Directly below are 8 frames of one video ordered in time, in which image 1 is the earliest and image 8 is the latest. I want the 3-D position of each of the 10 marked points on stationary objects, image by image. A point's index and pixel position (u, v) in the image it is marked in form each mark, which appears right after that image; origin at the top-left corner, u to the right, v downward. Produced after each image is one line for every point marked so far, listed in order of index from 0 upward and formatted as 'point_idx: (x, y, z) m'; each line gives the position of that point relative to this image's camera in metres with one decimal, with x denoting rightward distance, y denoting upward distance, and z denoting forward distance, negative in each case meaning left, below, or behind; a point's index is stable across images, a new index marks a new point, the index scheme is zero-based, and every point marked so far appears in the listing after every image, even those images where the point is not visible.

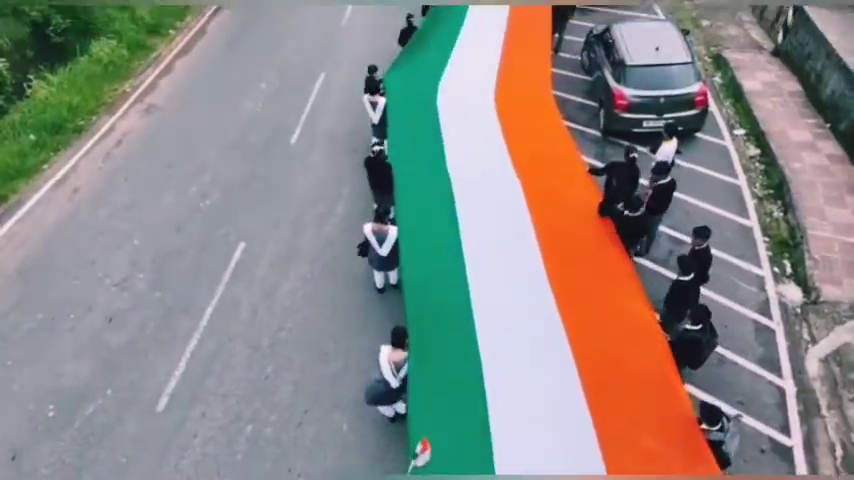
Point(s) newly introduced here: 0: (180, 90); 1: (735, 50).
0: (-4.2, +2.5, +12.8) m
1: (+4.8, +3.0, +11.8) m
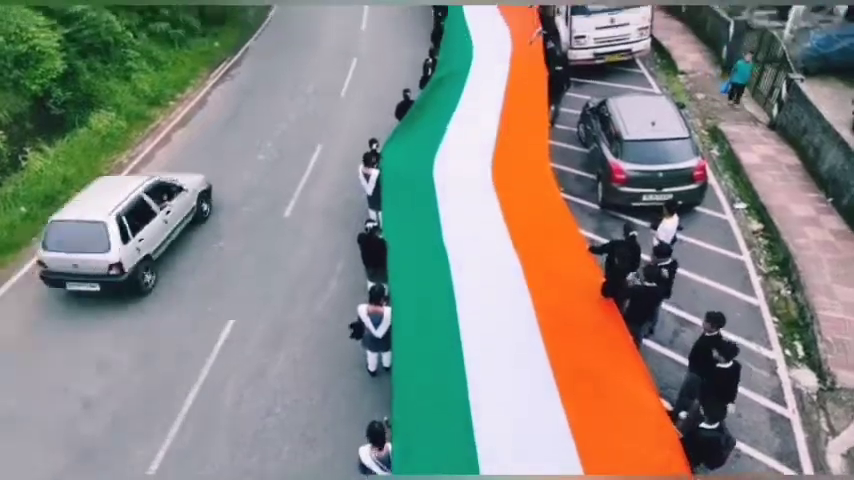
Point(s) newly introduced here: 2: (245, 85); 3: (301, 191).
0: (-4.2, +1.3, +12.7) m
1: (+4.7, +1.8, +11.9) m
2: (-3.9, +3.4, +16.4) m
3: (-1.9, +0.7, +11.4) m
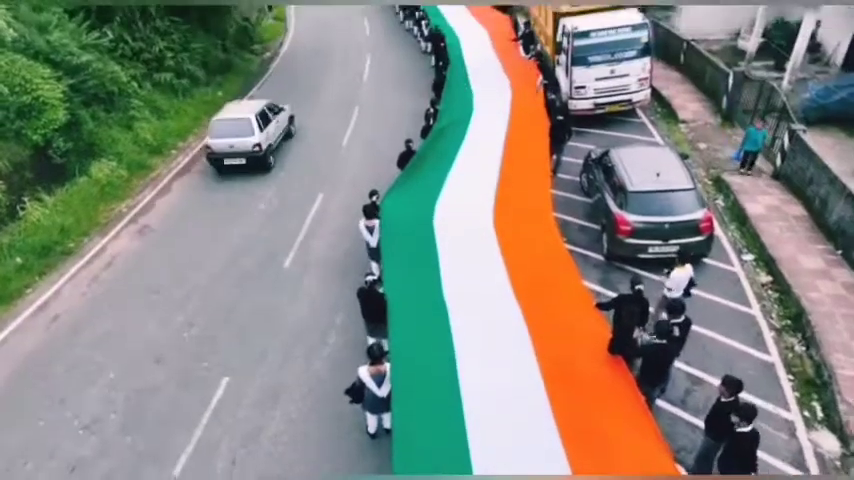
0: (-4.2, +0.5, +12.6) m
1: (+4.8, +1.0, +11.8) m
2: (-3.9, +2.3, +16.4) m
3: (-1.9, 0.0, +11.3) m
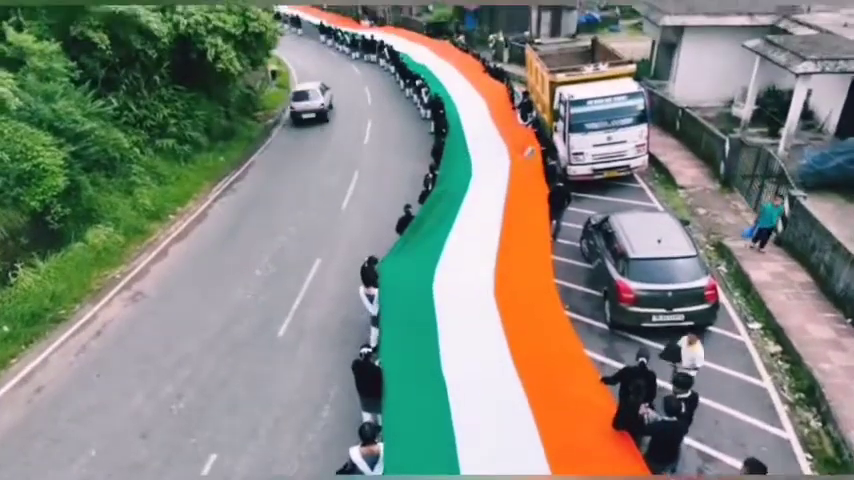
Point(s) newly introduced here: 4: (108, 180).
0: (-4.2, -0.6, +12.5) m
1: (+4.7, 0.0, +11.7) m
2: (-3.9, +0.9, +16.4) m
3: (-1.9, -1.0, +11.1) m
4: (-6.4, +1.2, +15.2) m
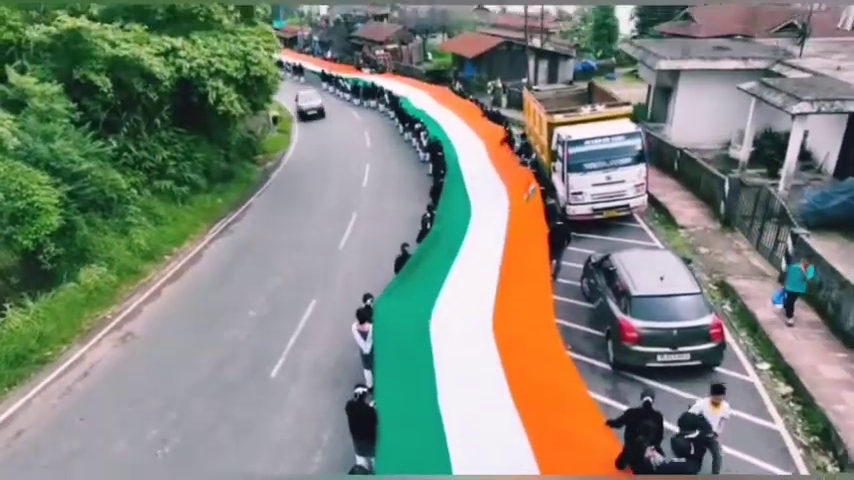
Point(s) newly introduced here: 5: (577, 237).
0: (-4.3, -1.2, +12.2) m
1: (+4.7, -0.6, +11.5) m
2: (-4.0, 0.0, +16.2) m
3: (-1.9, -1.6, +10.8) m
4: (-6.4, +0.4, +15.1) m
5: (+2.8, +0.1, +14.1) m
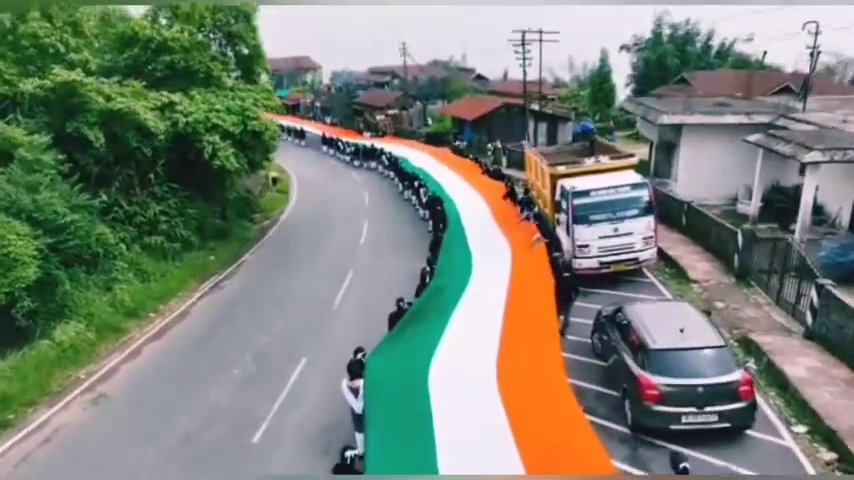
0: (-4.3, -2.0, +11.3) m
1: (+4.7, -1.3, +10.6) m
2: (-4.0, -1.1, +15.4) m
3: (-2.0, -2.2, +9.9) m
4: (-6.4, -0.7, +14.3) m
5: (+2.8, -0.9, +13.4) m
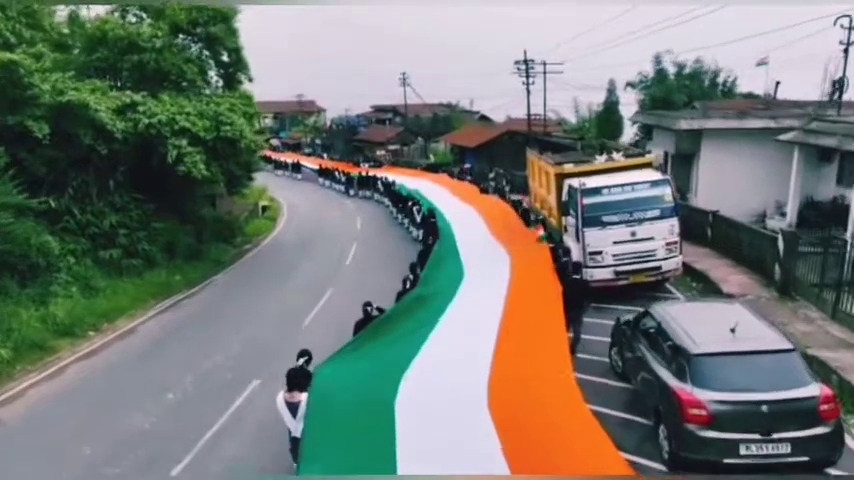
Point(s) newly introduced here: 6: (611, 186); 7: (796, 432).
0: (-4.5, -1.9, +9.2) m
1: (+4.4, -1.2, +8.5) m
2: (-4.2, -1.3, +13.4) m
3: (-2.2, -2.1, +7.8) m
4: (-6.7, -0.8, +12.3) m
5: (+2.5, -1.0, +11.3) m
6: (+2.8, +0.8, +11.4) m
7: (+2.7, -1.4, +5.7) m
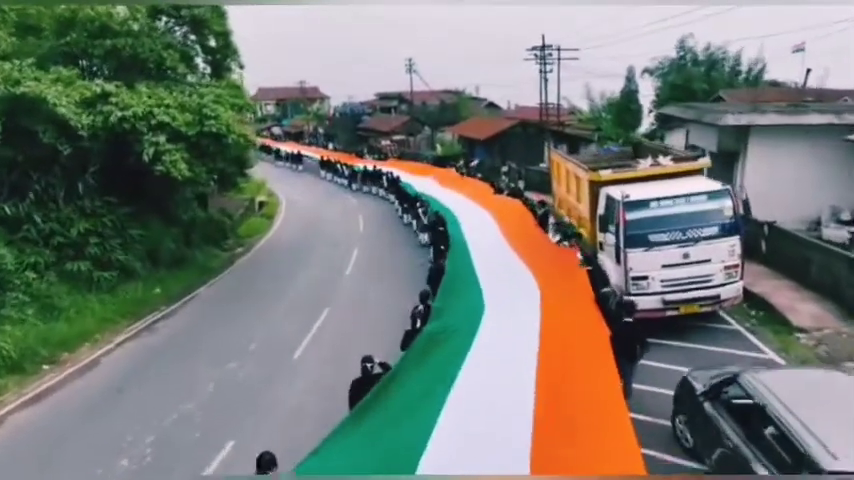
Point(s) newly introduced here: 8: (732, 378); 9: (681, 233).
0: (-4.4, -2.2, +7.5) m
1: (+4.6, -1.6, +6.7) m
2: (-4.0, -1.5, +11.6) m
3: (-2.1, -2.4, +6.0) m
4: (-6.5, -1.0, +10.5) m
5: (+2.7, -1.3, +9.5) m
6: (+2.9, +0.5, +9.5) m
7: (+2.8, -1.8, +3.9) m
8: (+2.3, -1.1, +5.9) m
9: (+3.2, +0.1, +9.4) m
